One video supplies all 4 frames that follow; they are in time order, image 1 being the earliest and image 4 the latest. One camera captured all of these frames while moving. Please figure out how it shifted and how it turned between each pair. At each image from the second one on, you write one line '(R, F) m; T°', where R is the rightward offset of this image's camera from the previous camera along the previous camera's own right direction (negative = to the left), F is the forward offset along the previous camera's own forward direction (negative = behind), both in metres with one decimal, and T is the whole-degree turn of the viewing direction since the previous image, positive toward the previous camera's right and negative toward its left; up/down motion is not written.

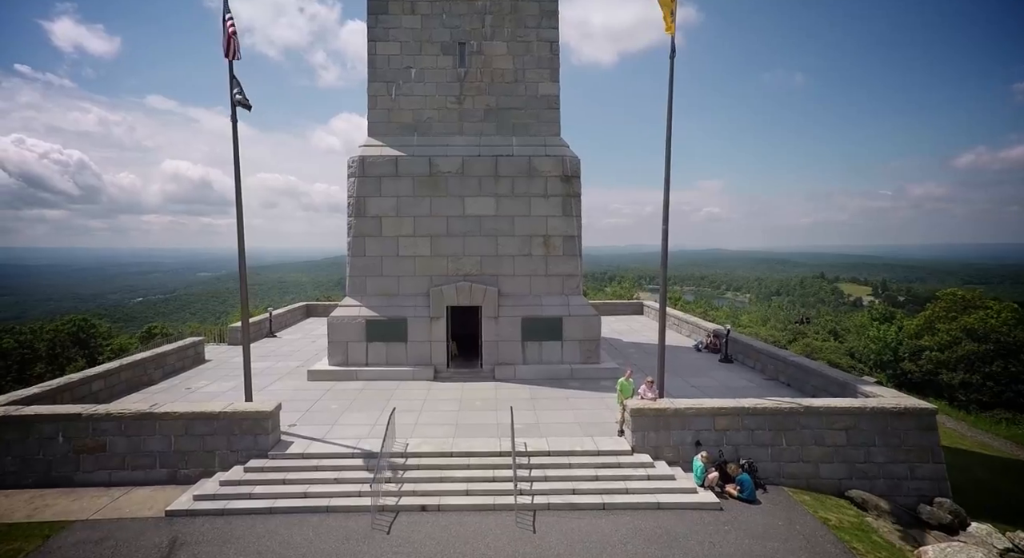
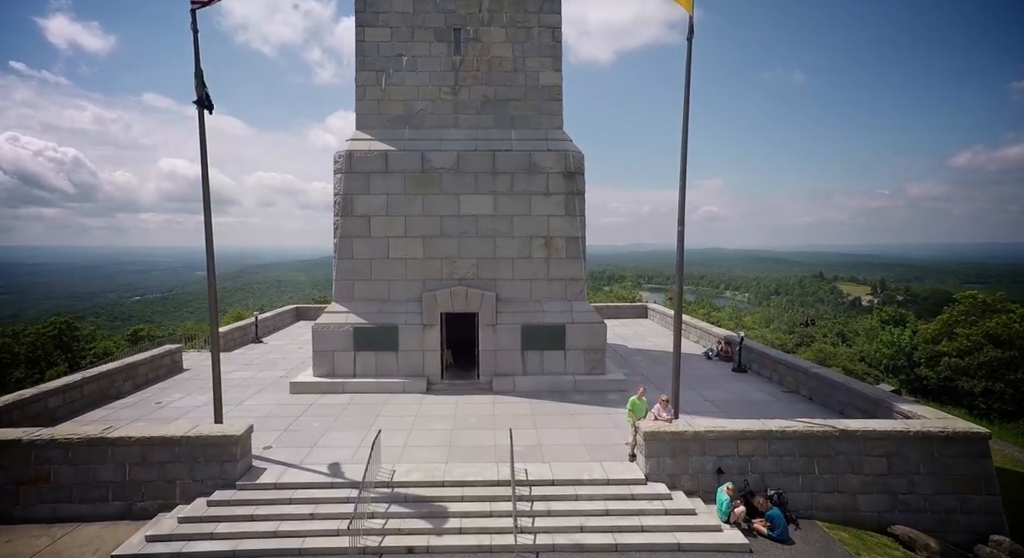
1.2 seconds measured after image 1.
(0.0, +0.9) m; 0°
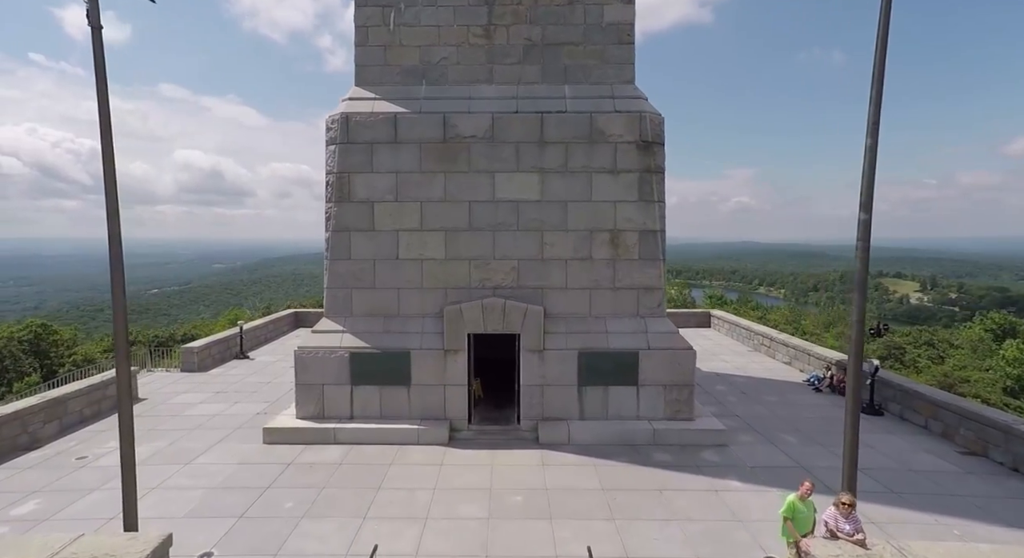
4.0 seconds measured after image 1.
(-0.5, +3.1) m; -2°
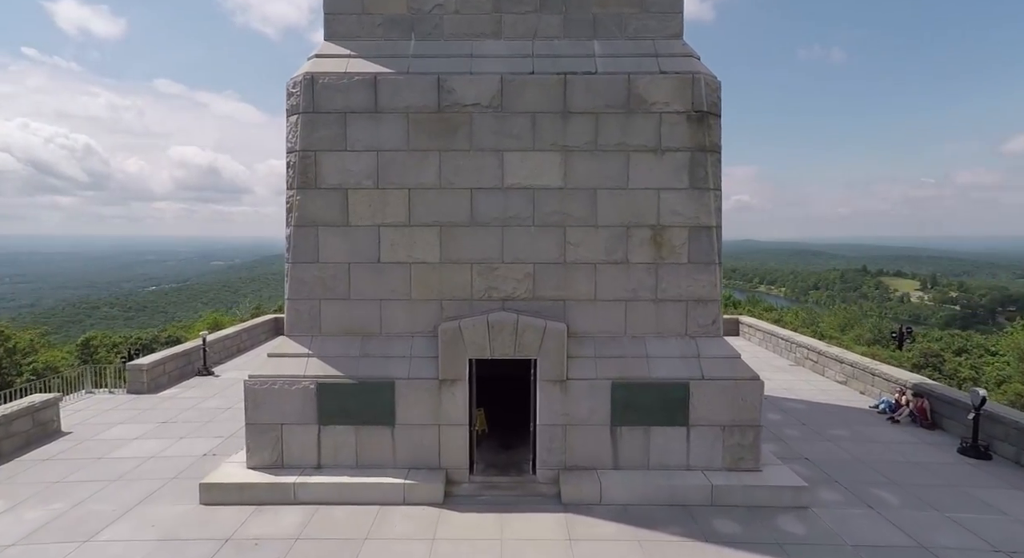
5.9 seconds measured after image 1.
(-0.2, +1.9) m; +1°
